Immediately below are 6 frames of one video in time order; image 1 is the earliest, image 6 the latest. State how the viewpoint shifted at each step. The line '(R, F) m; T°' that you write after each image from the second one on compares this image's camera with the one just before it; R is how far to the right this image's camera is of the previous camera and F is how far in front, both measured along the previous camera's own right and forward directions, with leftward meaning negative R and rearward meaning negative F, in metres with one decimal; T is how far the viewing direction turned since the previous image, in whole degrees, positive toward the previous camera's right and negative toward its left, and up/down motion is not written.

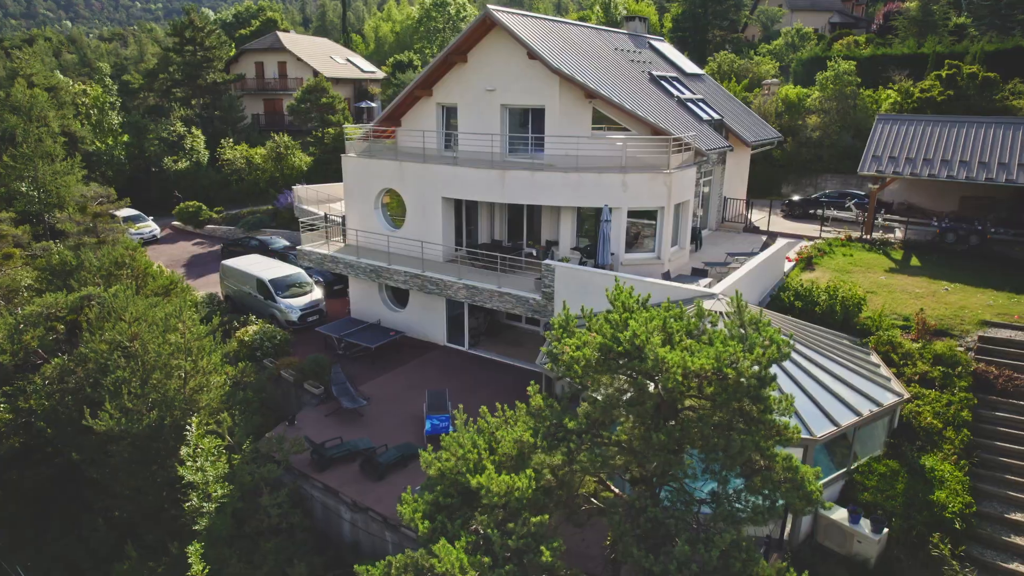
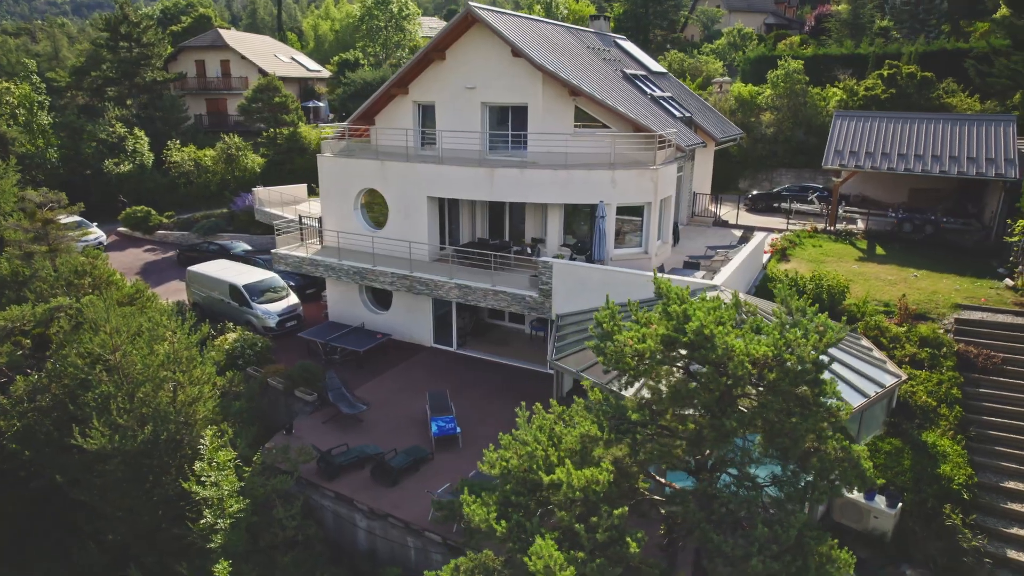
(-1.6, +0.1) m; +5°
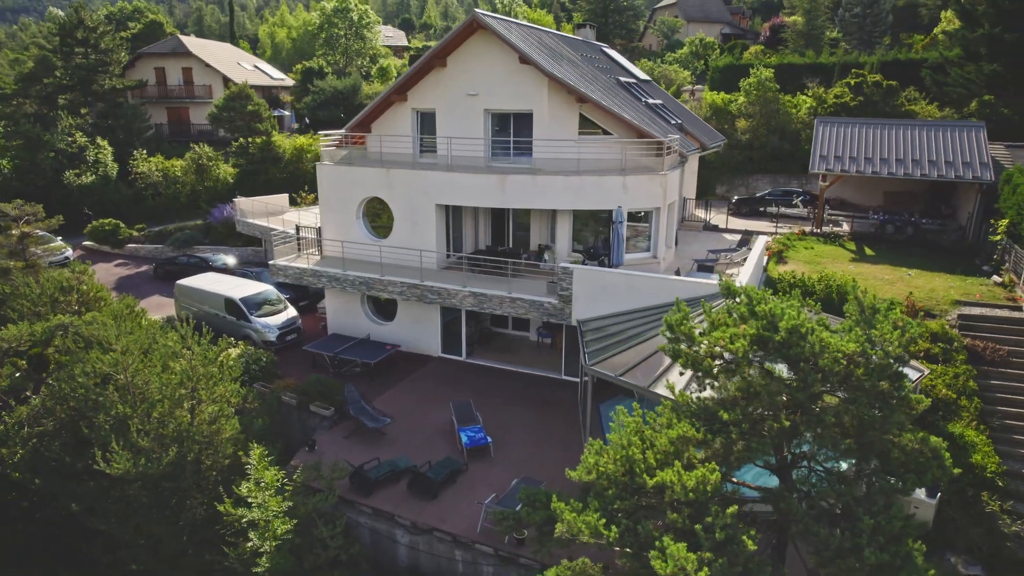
(-1.8, +0.1) m; +4°
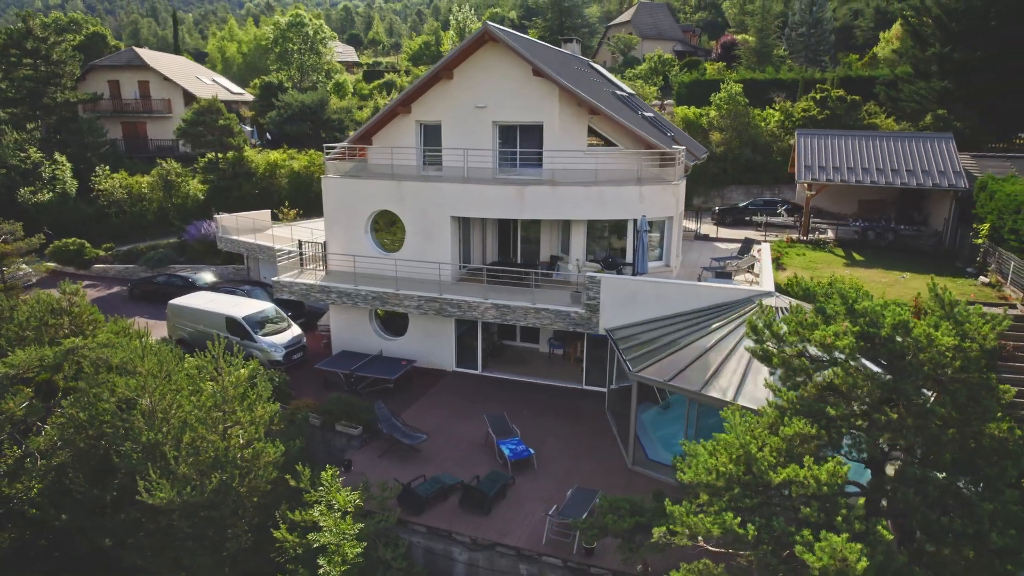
(-2.2, +0.2) m; +5°
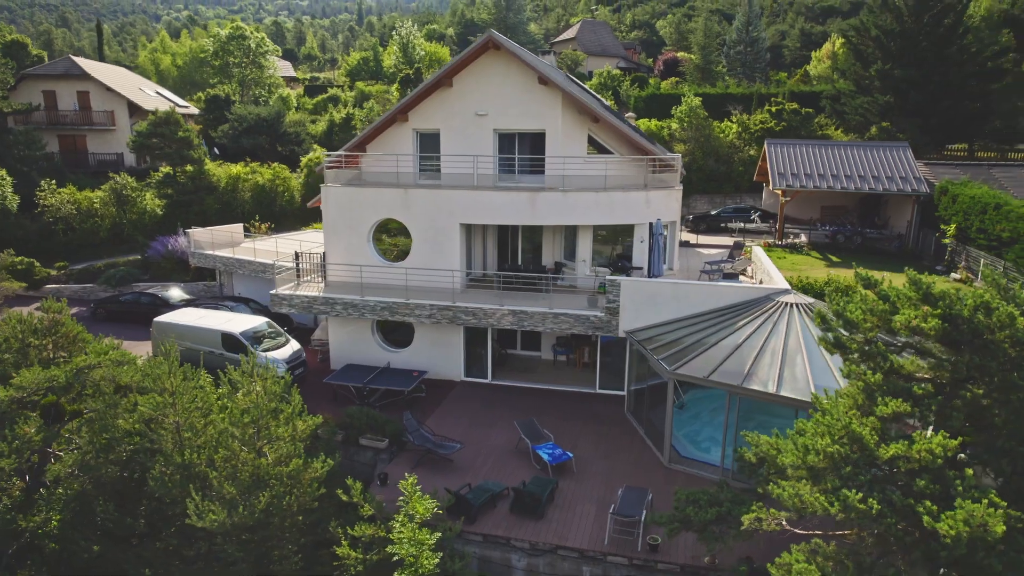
(-2.4, +0.2) m; +6°
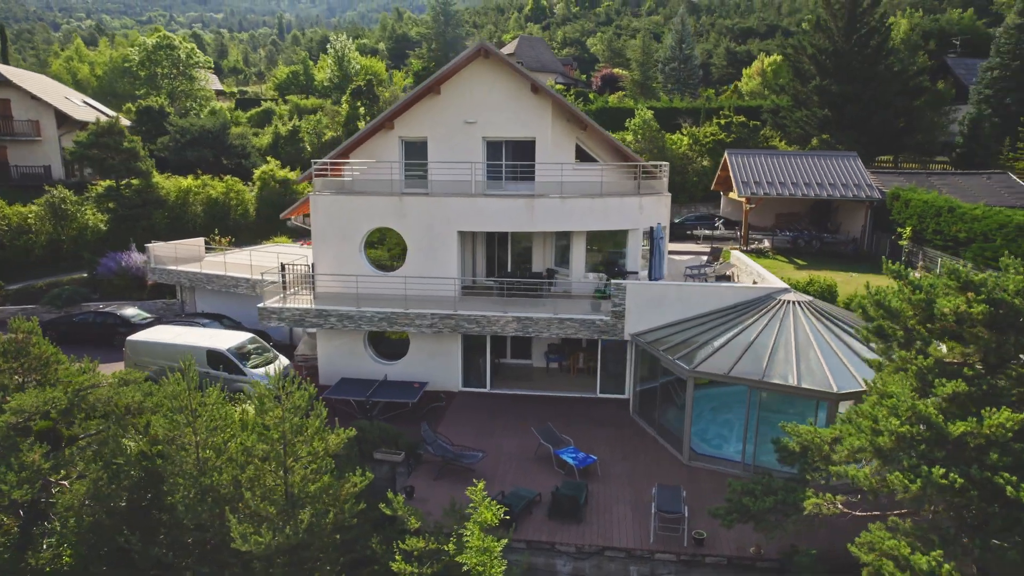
(-2.2, +0.2) m; +6°
